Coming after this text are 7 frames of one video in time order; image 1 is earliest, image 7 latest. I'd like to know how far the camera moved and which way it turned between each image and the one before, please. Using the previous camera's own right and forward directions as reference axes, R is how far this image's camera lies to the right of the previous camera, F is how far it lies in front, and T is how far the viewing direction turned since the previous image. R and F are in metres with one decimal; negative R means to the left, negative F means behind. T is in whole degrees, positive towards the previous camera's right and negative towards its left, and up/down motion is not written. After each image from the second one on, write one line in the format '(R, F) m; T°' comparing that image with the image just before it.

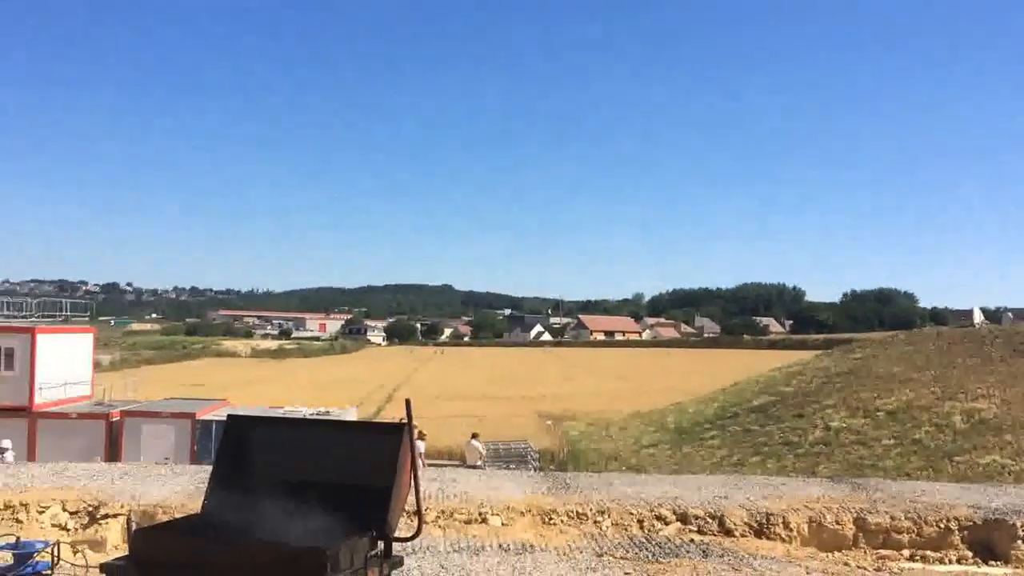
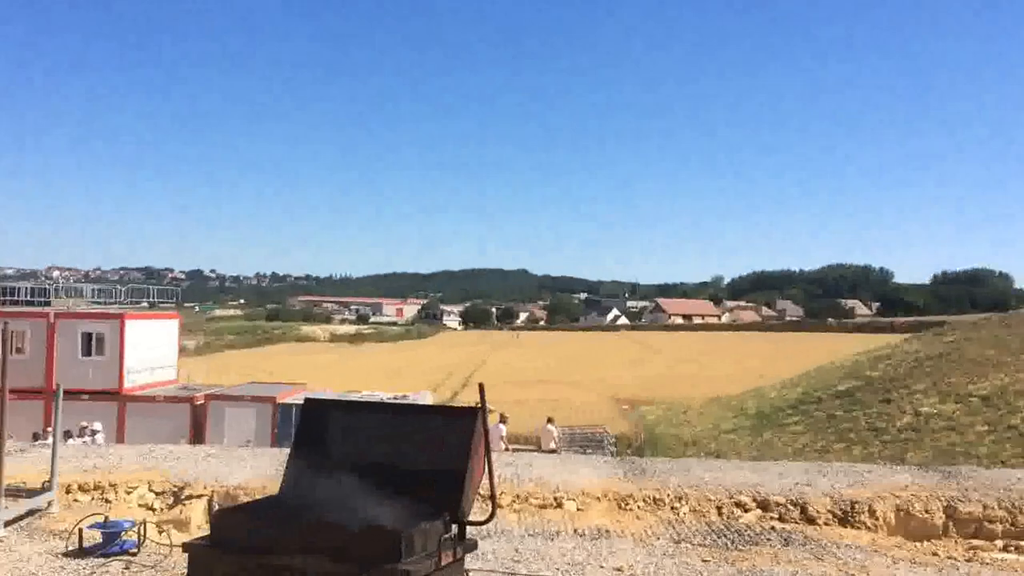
(0.0, +0.2) m; -4°
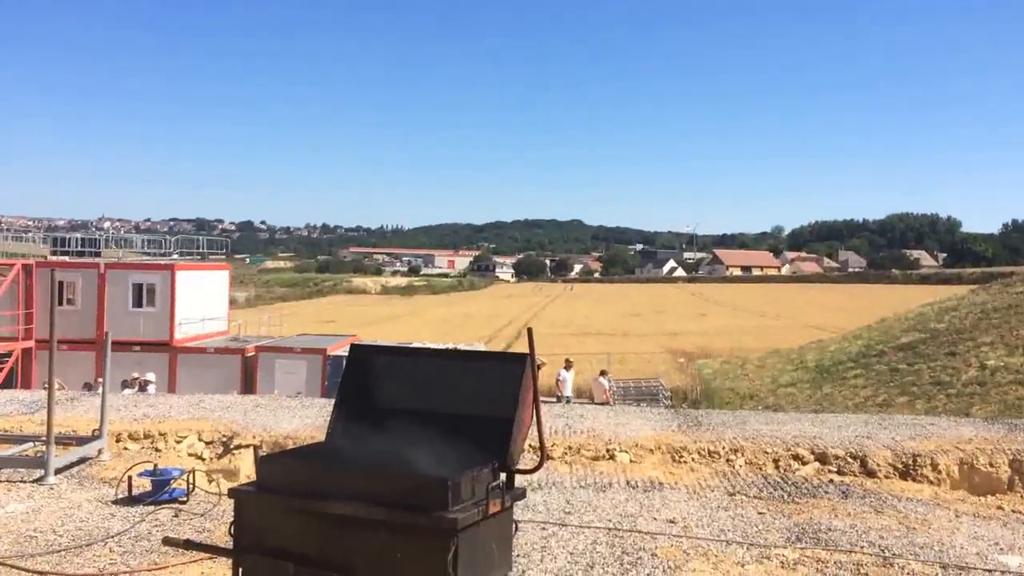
(0.0, +0.2) m; -2°
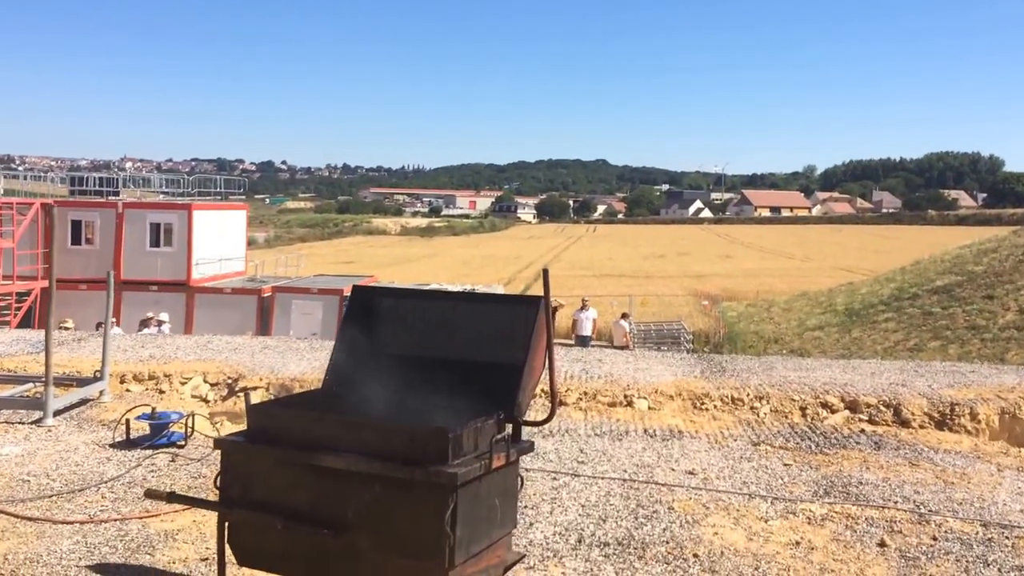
(+0.1, +0.6) m; -1°
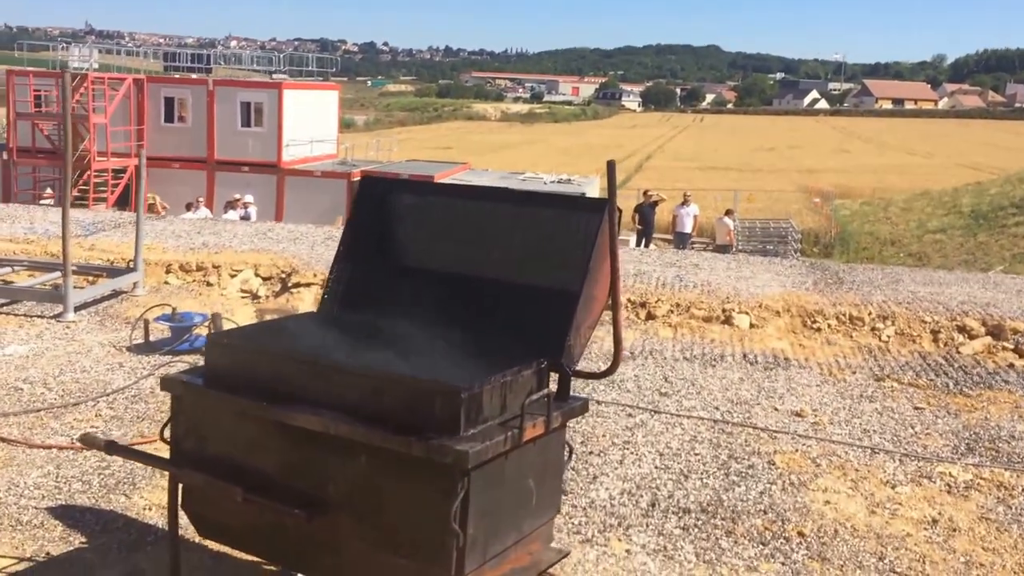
(+0.2, +1.8) m; -5°
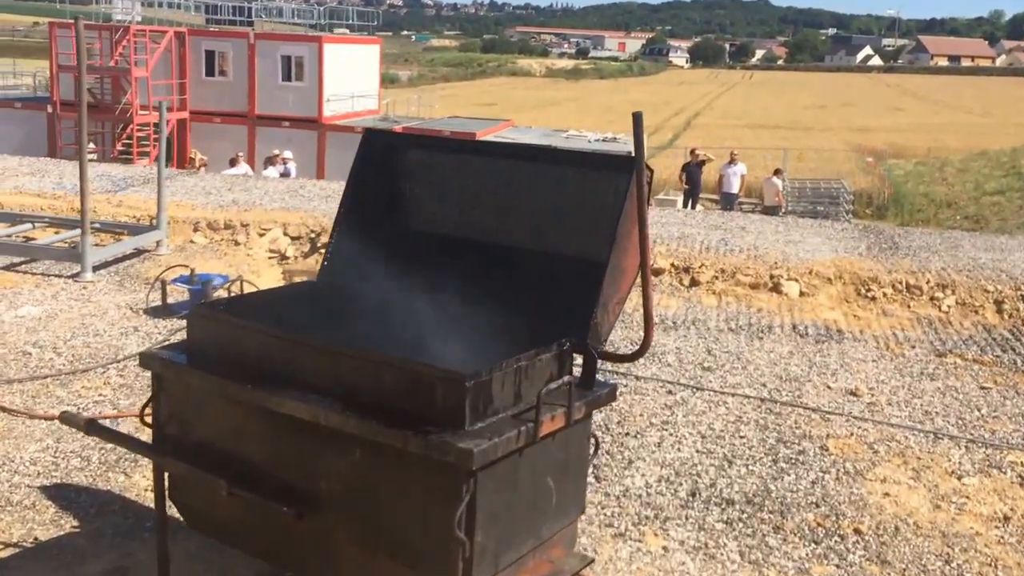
(+0.1, +0.6) m; -2°
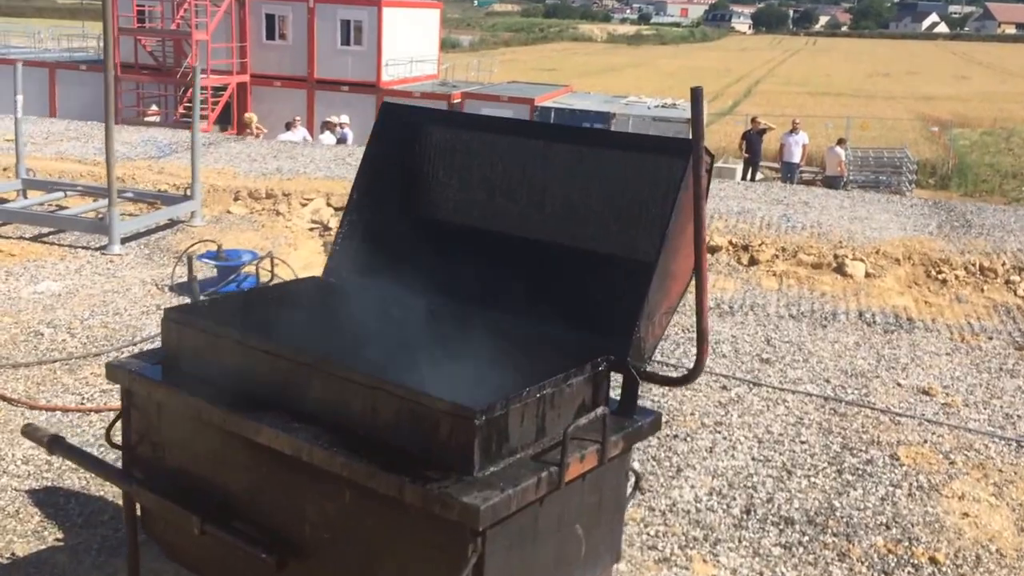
(+0.1, +0.6) m; -3°
